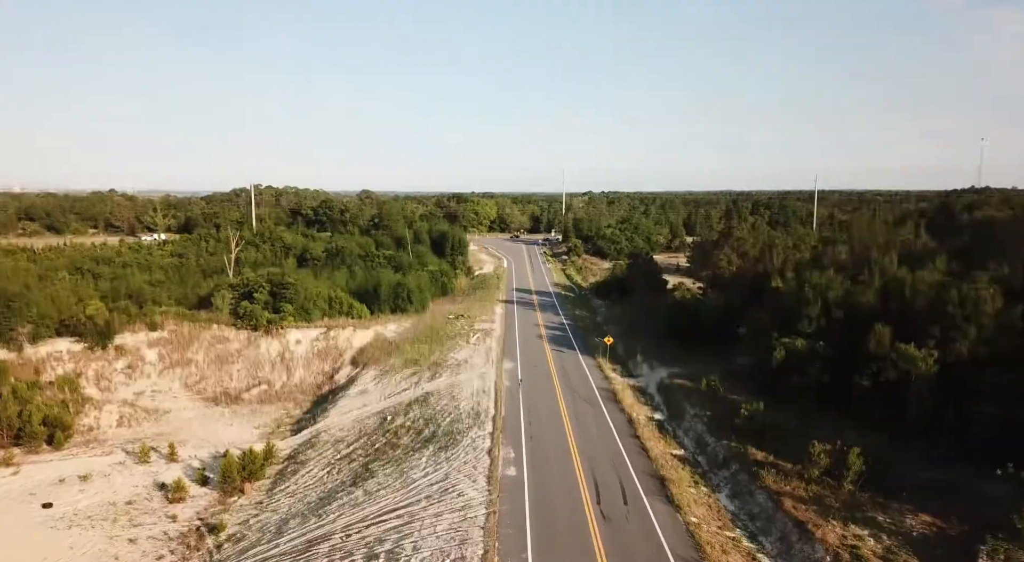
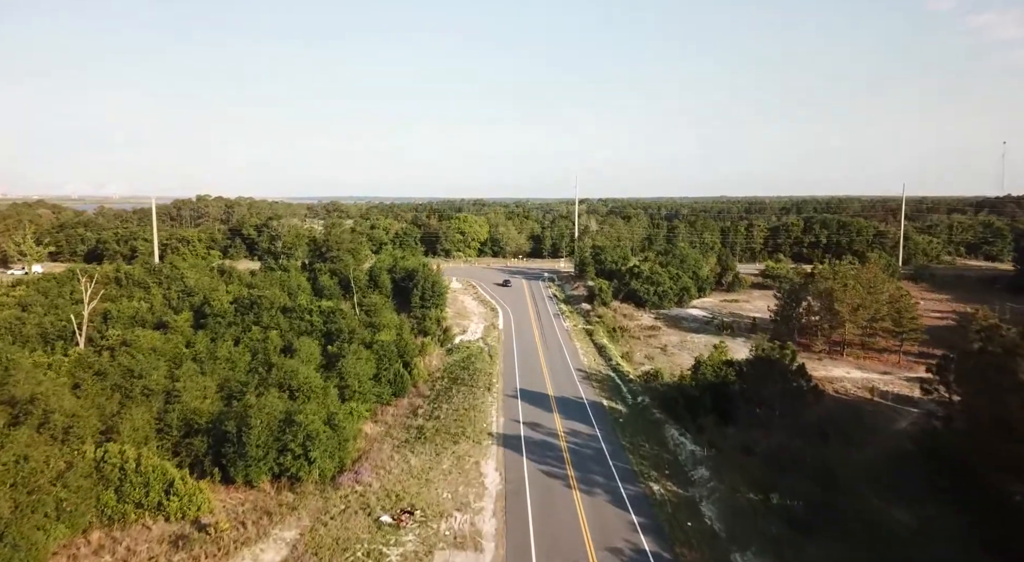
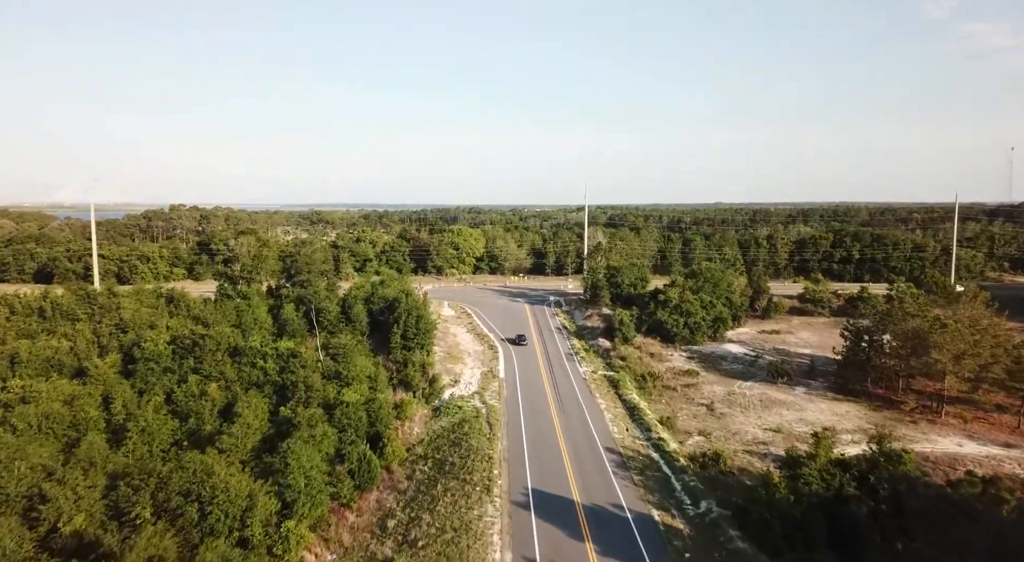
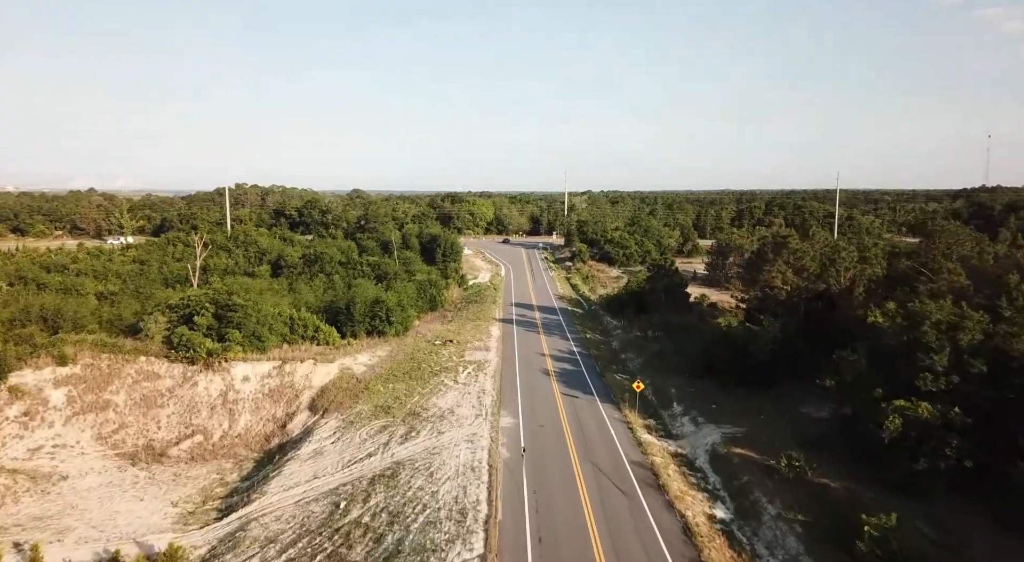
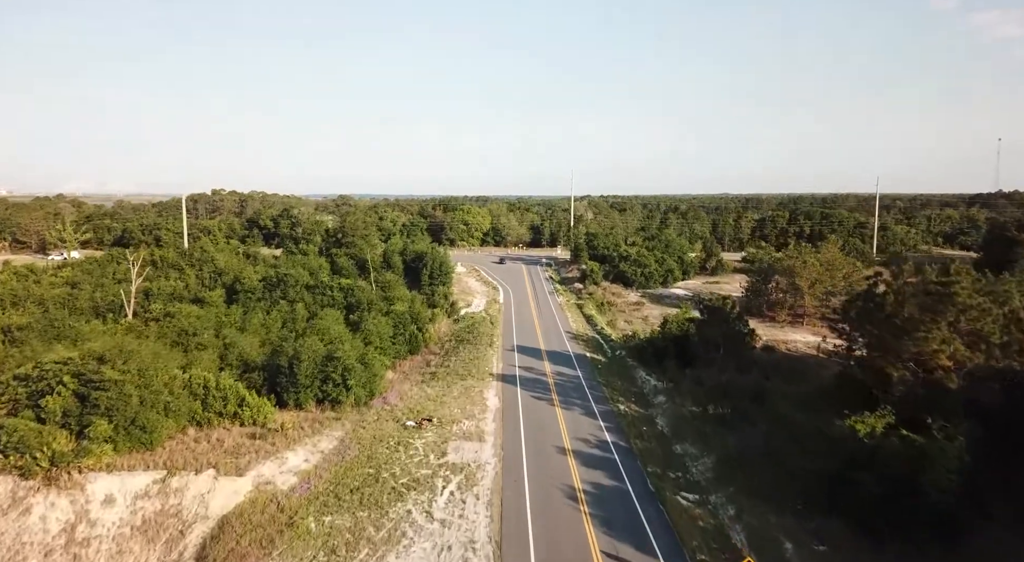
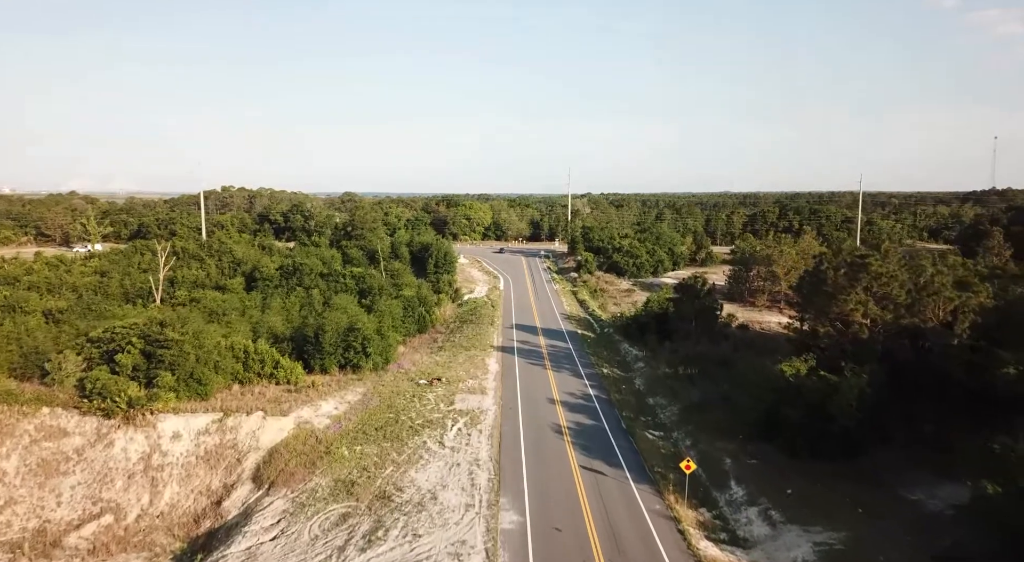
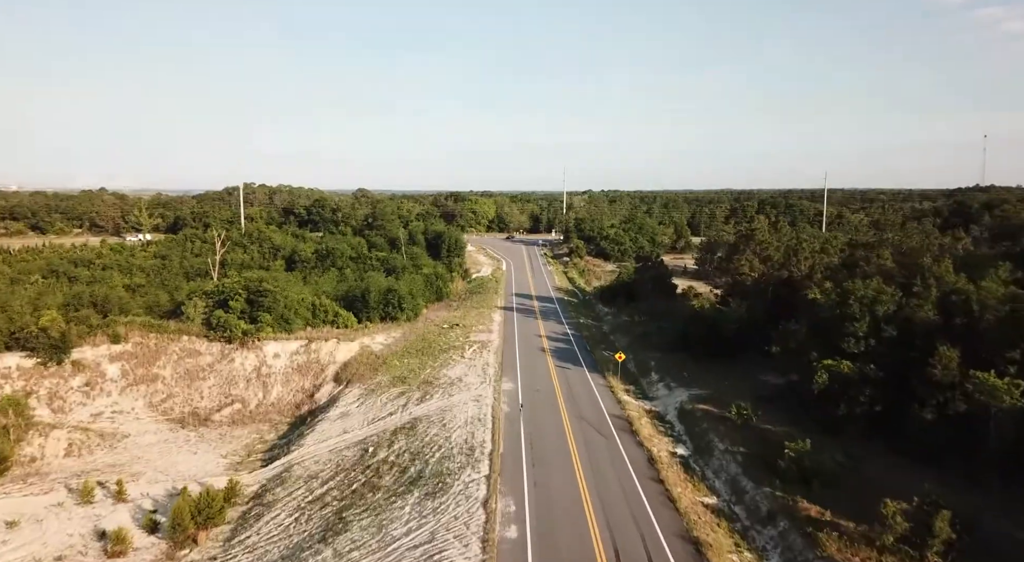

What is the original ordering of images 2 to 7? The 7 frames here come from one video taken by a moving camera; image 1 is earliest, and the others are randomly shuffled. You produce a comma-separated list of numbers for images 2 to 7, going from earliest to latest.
7, 4, 6, 5, 2, 3
